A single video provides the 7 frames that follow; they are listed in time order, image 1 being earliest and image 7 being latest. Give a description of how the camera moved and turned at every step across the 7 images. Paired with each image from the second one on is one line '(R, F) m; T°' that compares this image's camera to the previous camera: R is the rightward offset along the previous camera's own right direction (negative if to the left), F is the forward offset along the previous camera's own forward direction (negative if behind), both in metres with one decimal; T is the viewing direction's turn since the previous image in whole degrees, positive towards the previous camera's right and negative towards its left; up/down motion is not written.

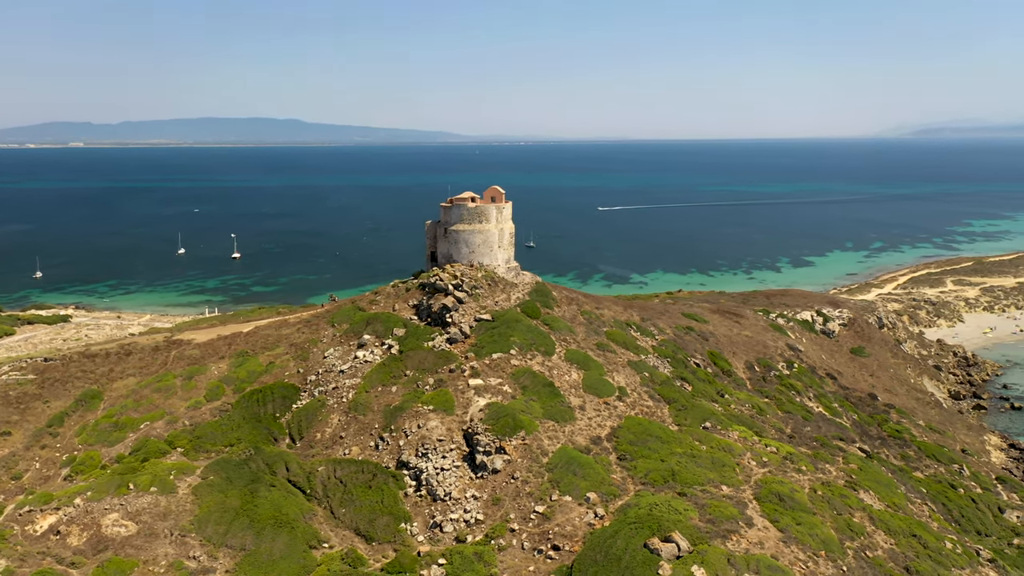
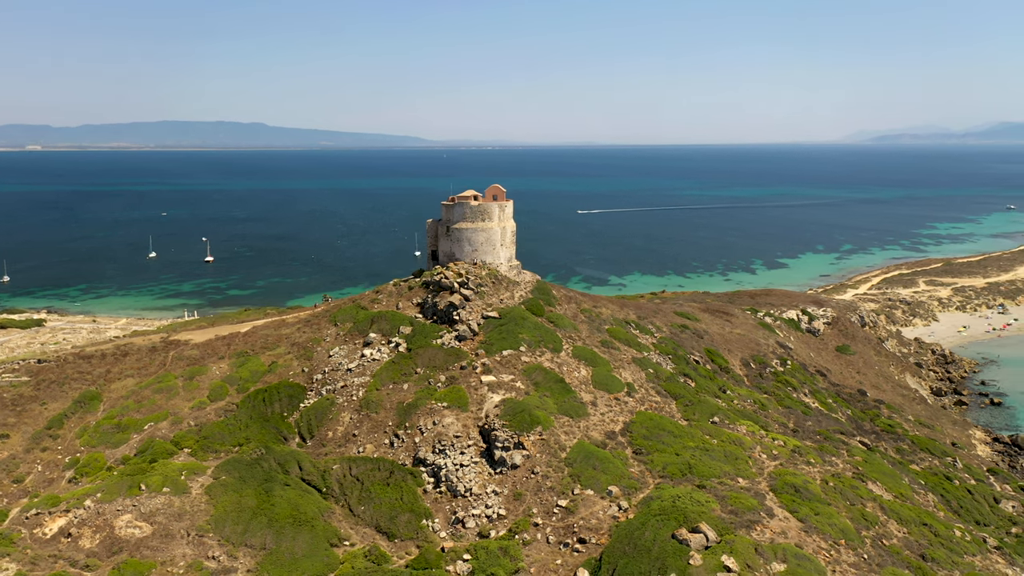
(-1.9, +0.1) m; +2°
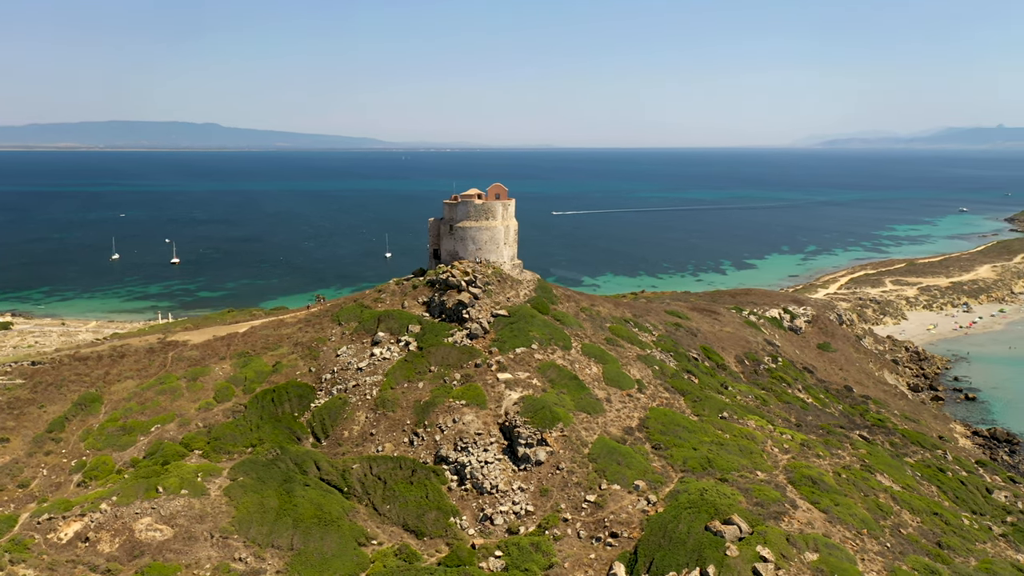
(-2.4, 0.0) m; +2°
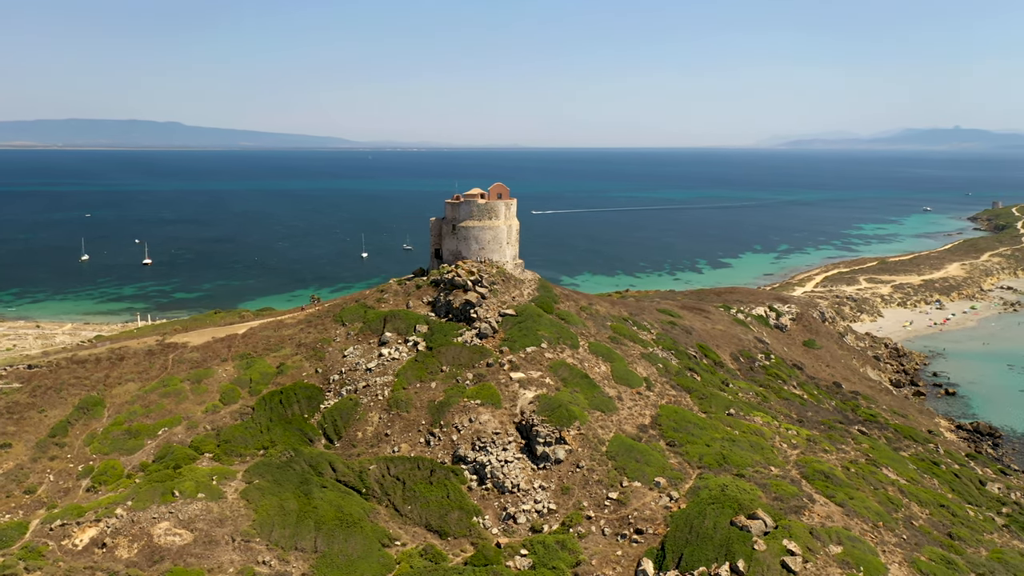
(-1.9, 0.0) m; +2°
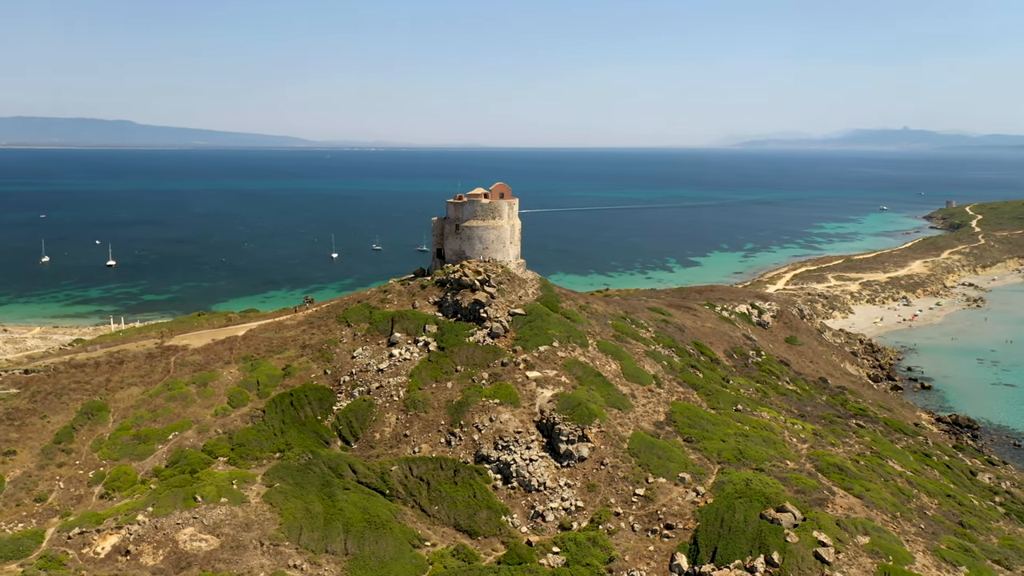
(-2.4, -0.1) m; +2°
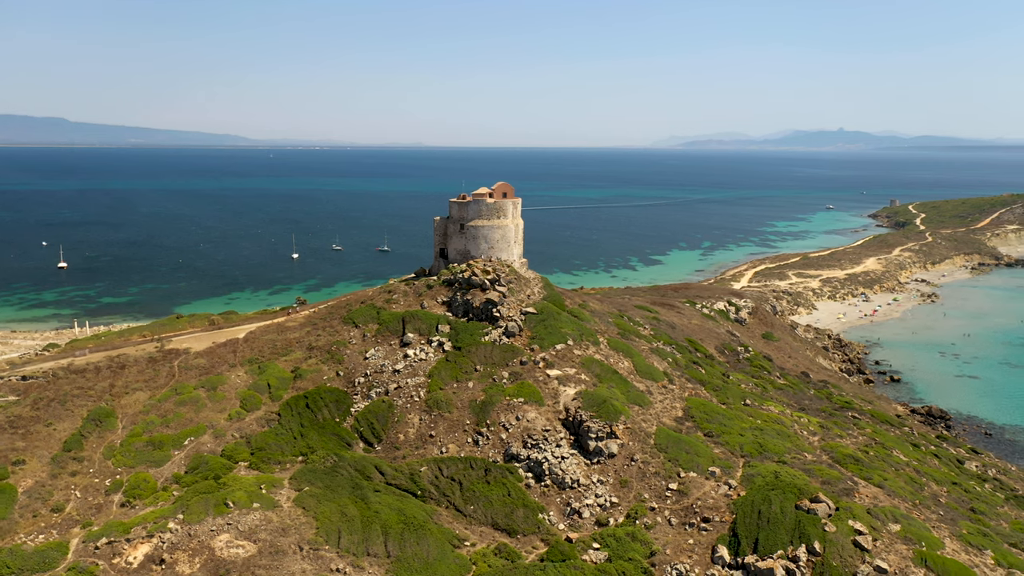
(-3.1, -0.1) m; +3°
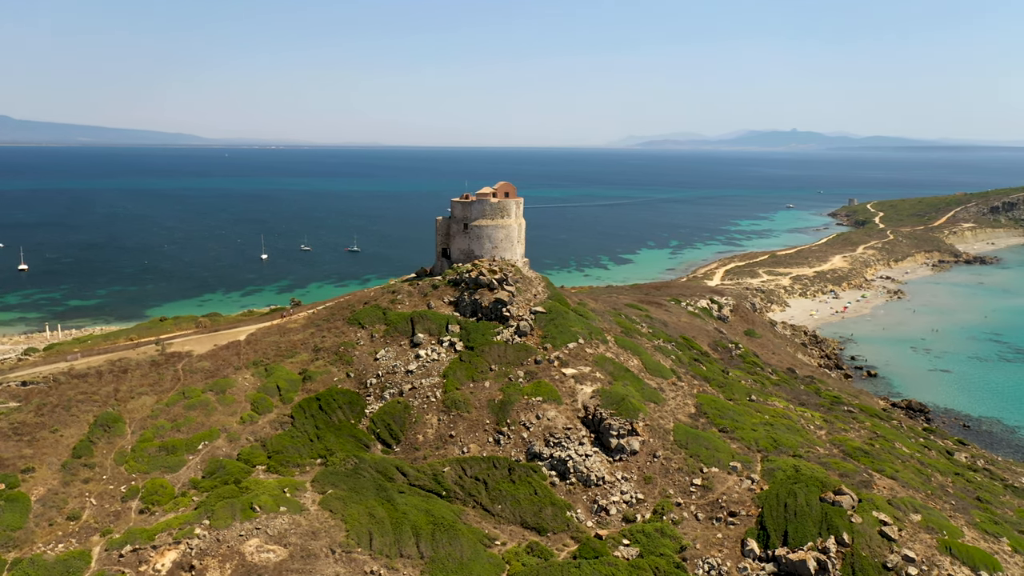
(-2.4, -0.1) m; +2°
